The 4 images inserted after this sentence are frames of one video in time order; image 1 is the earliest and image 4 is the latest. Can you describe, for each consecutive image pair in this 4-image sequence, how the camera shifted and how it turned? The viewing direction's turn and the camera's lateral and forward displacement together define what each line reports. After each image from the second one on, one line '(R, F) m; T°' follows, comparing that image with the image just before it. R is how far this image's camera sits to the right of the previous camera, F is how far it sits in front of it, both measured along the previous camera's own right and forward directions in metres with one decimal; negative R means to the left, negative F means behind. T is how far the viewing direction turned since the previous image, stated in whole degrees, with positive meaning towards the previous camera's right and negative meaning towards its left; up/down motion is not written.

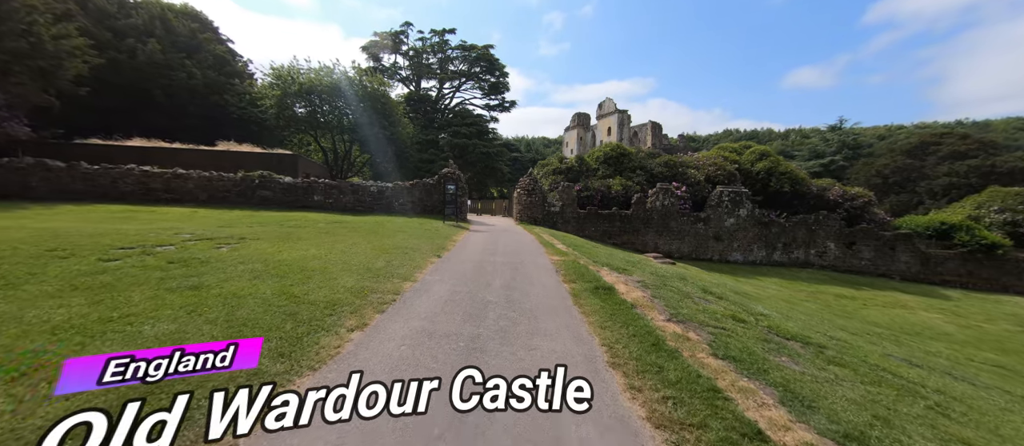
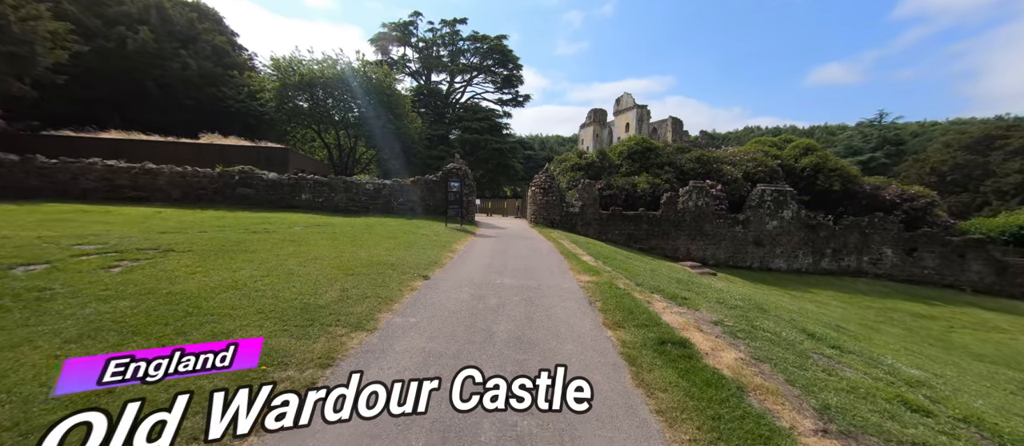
(0.0, +2.3) m; -2°
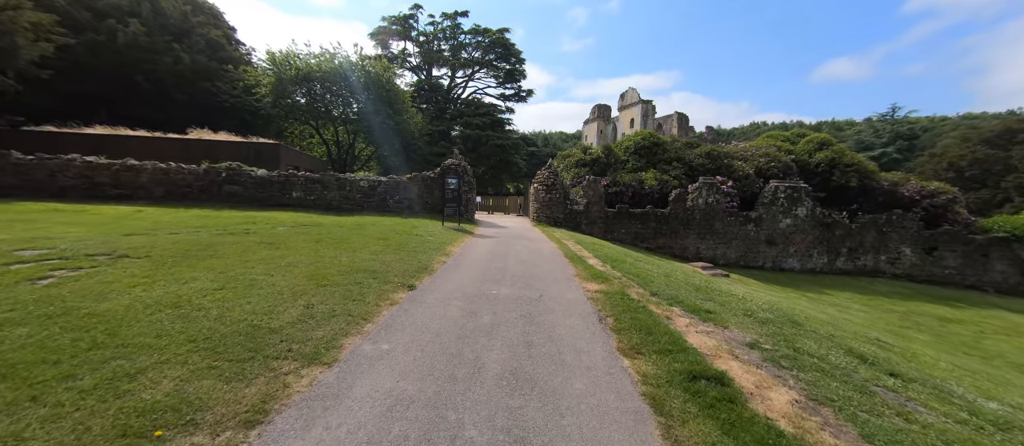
(+0.1, +0.8) m; -1°
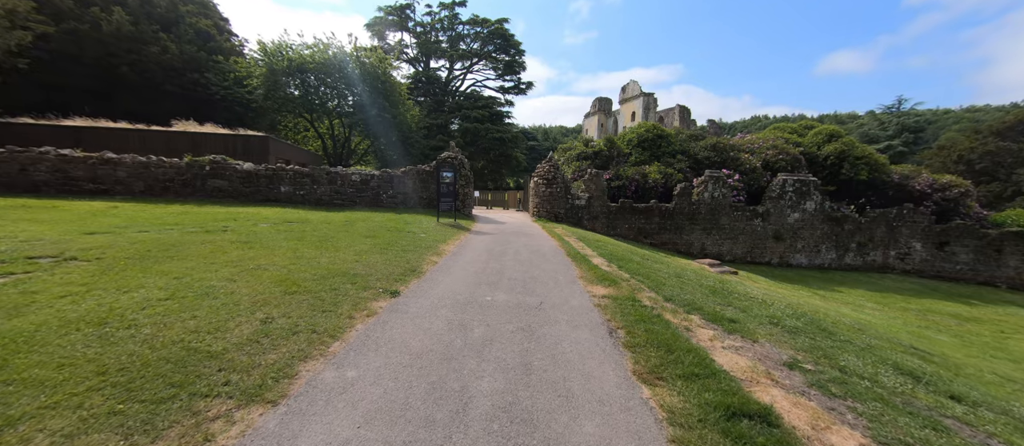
(+0.1, +0.6) m; 0°
